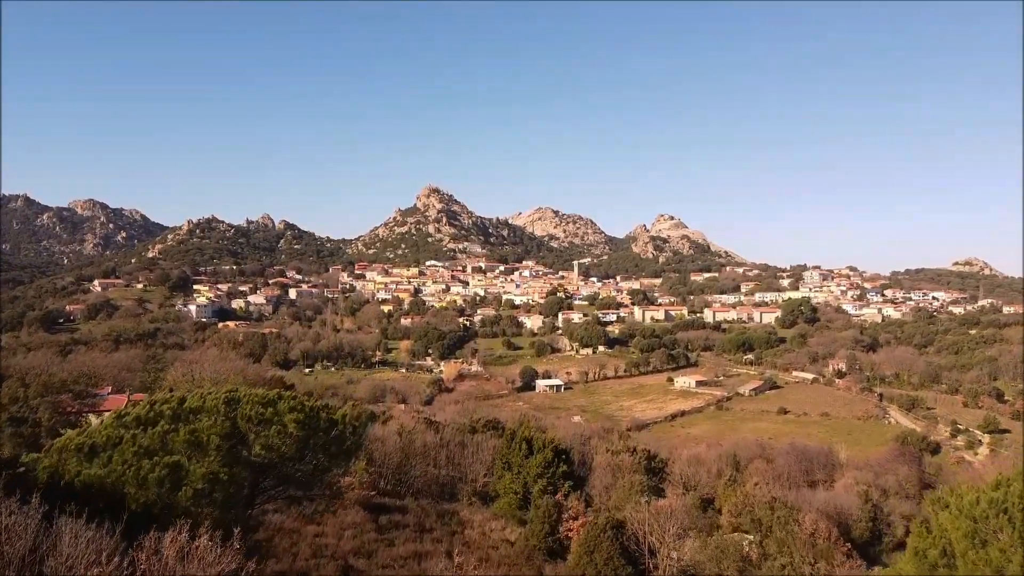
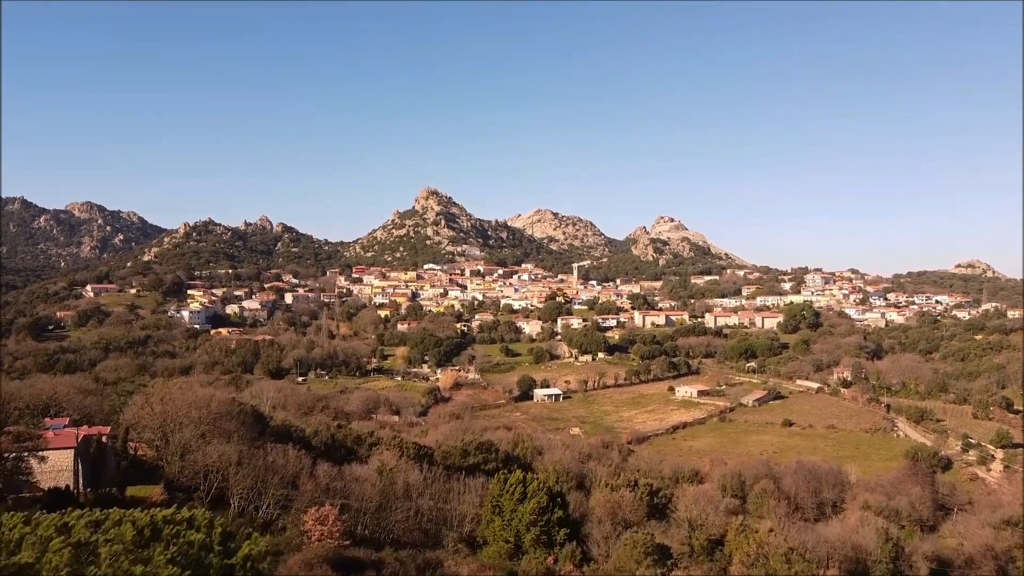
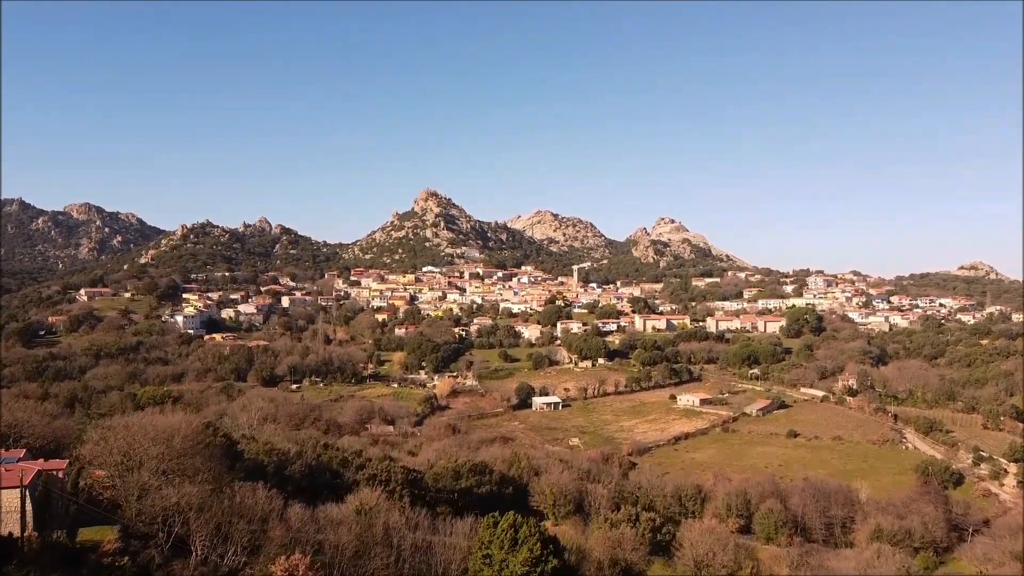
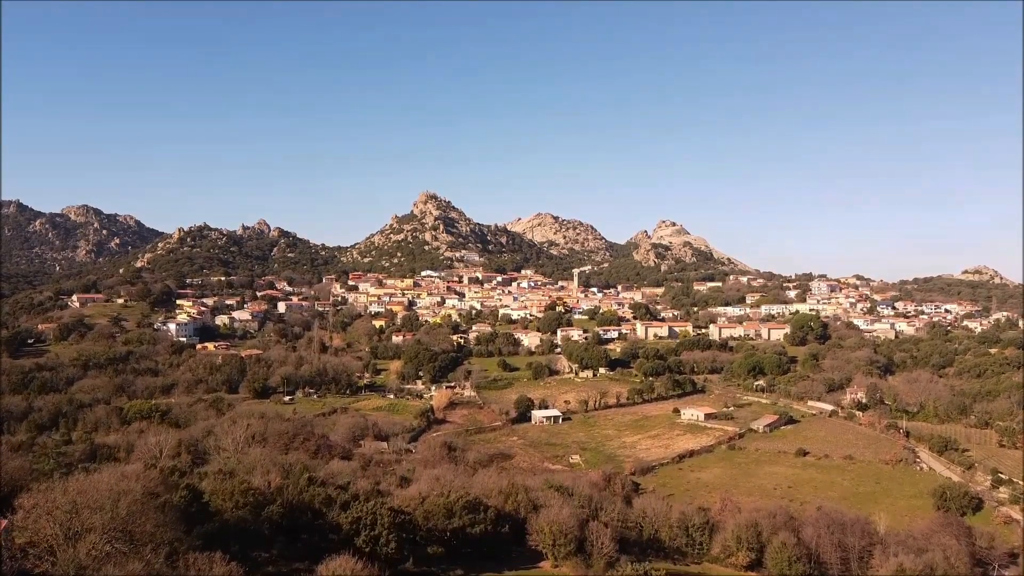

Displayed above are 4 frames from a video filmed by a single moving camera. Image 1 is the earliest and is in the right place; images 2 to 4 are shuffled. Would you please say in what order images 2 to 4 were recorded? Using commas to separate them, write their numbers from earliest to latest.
2, 3, 4
